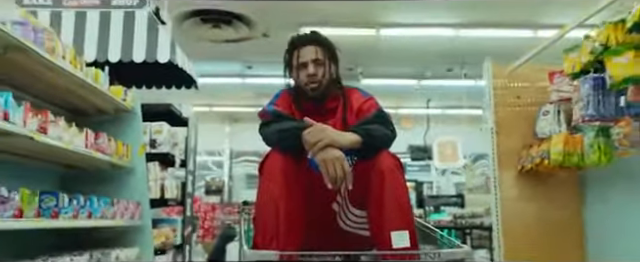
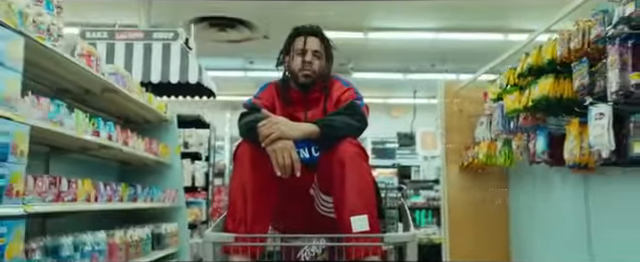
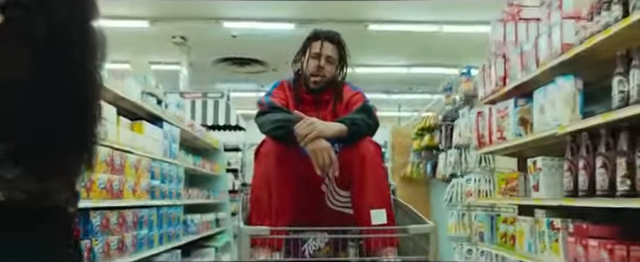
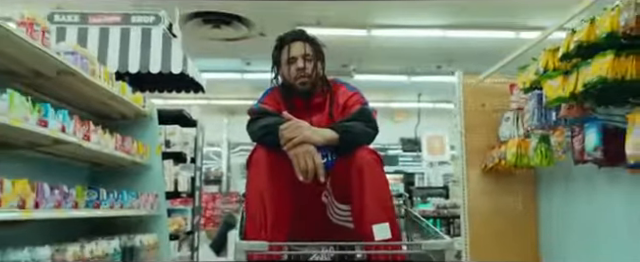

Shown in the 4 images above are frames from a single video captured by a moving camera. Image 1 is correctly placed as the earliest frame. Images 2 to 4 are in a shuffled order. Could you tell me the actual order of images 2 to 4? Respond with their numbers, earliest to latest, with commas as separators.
4, 2, 3
